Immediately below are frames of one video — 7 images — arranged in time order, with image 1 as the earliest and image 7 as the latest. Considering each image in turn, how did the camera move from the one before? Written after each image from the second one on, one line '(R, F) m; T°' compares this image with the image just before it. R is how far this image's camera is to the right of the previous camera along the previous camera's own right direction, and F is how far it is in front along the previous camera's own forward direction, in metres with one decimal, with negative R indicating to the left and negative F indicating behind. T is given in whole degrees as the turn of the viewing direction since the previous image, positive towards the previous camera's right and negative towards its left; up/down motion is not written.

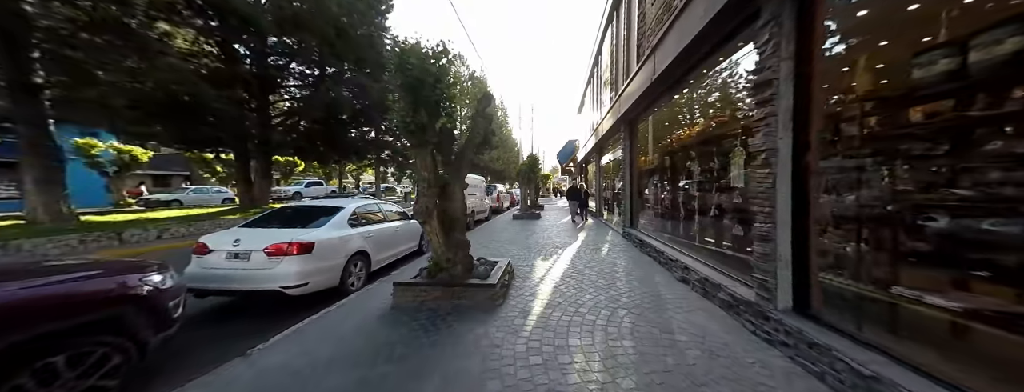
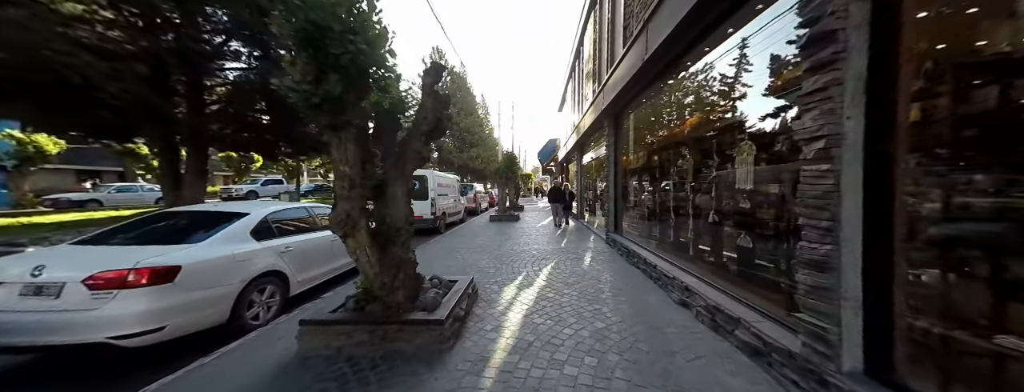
(+0.3, +0.9) m; +4°
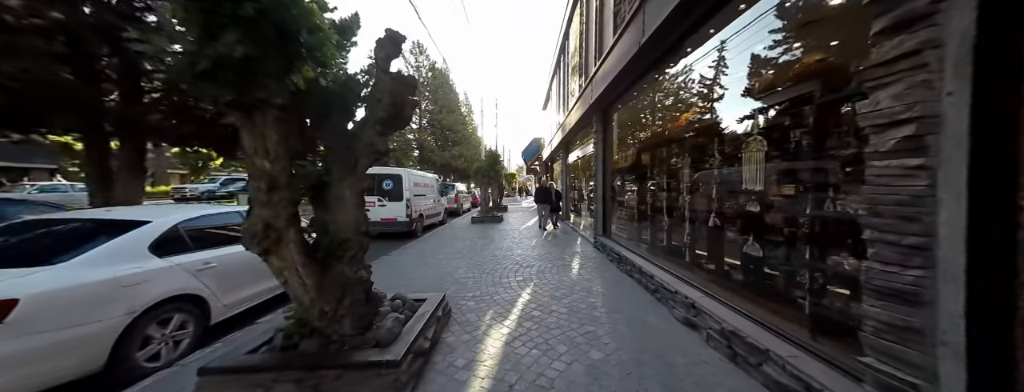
(+0.1, +0.5) m; +3°
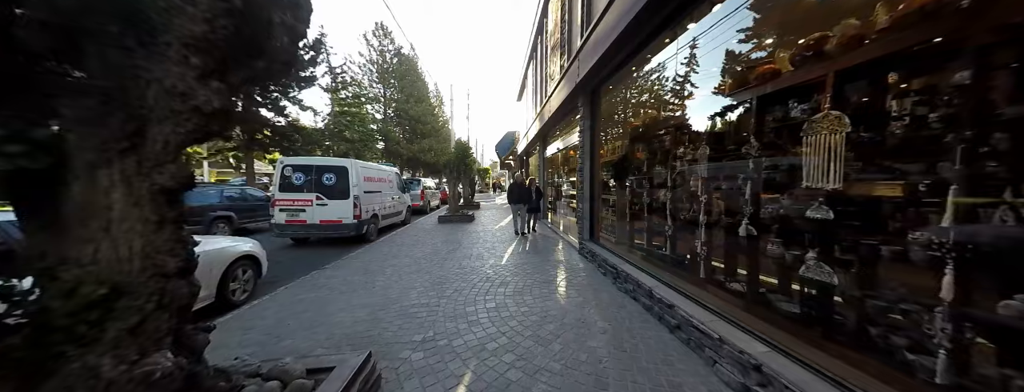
(+0.1, +1.1) m; +6°
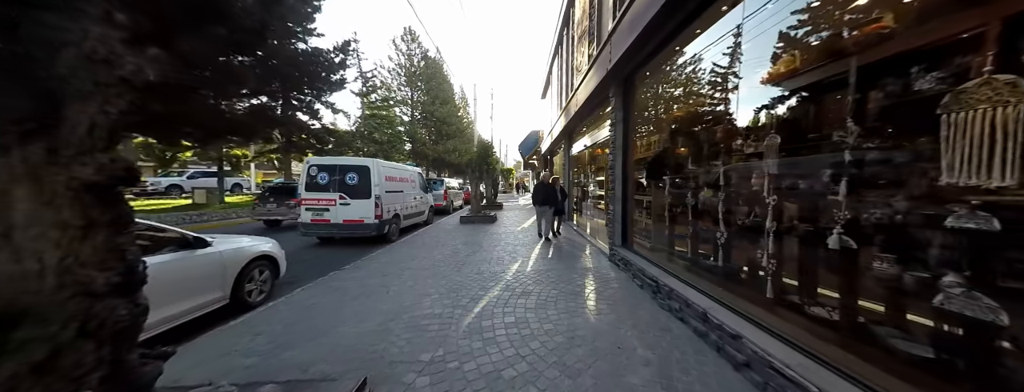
(0.0, +0.4) m; -5°
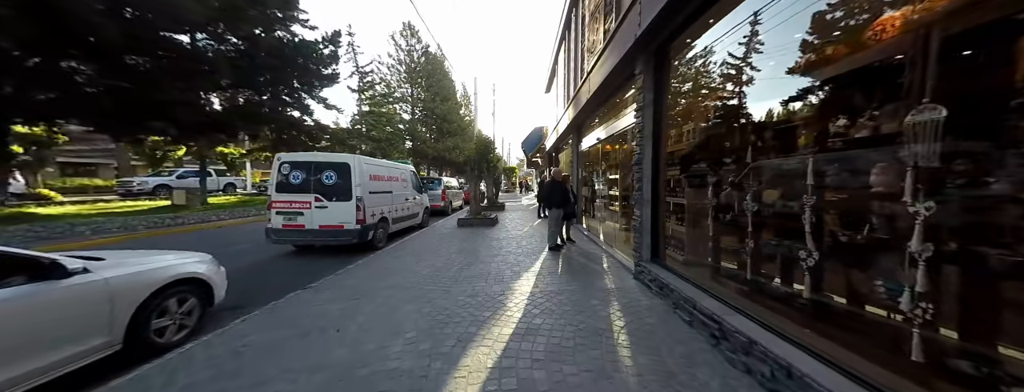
(0.0, +0.9) m; -1°
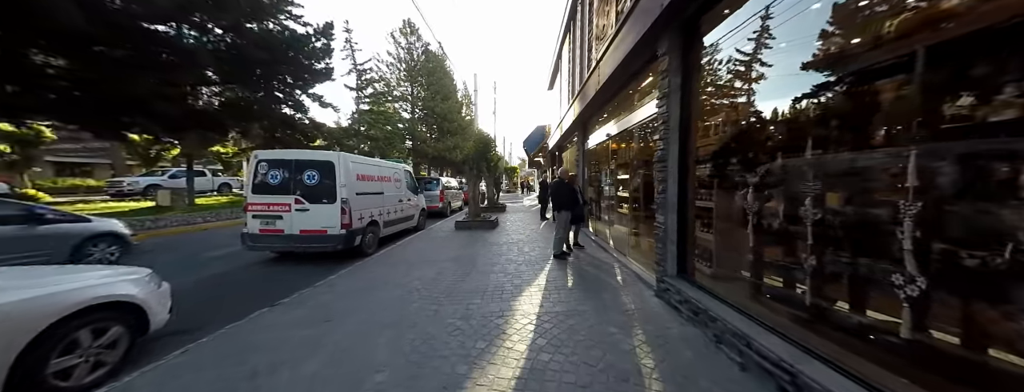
(0.0, +0.6) m; 0°
